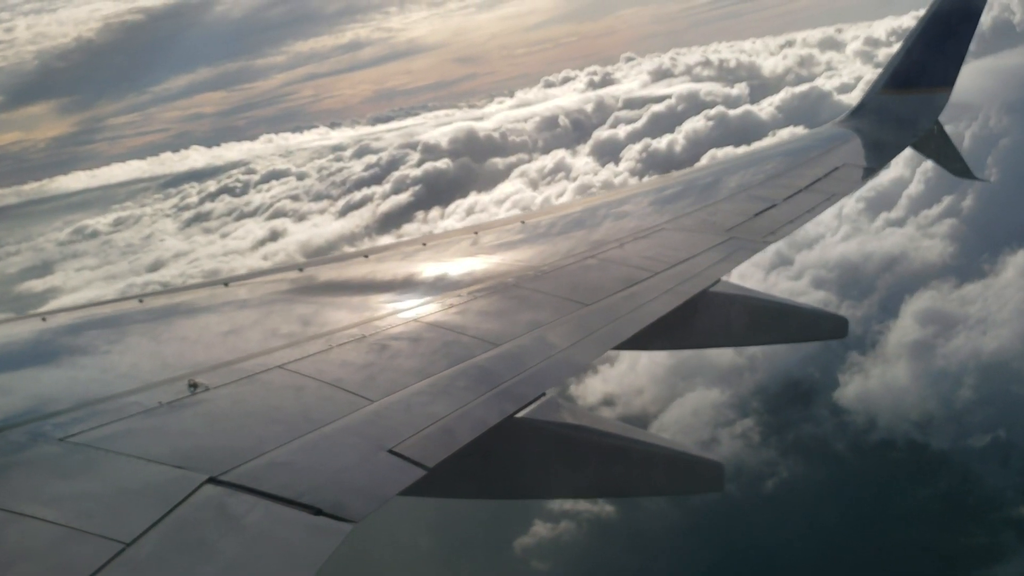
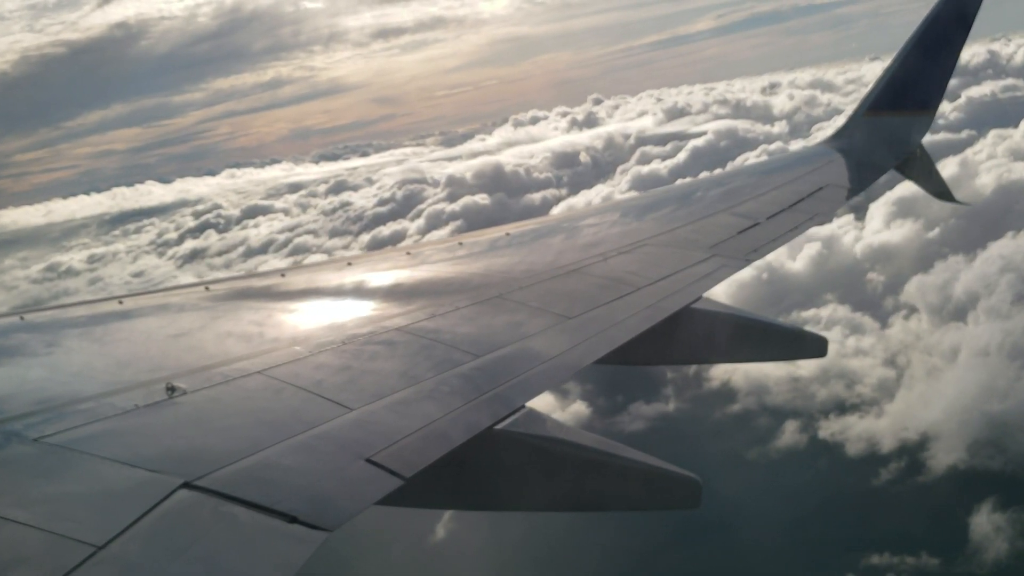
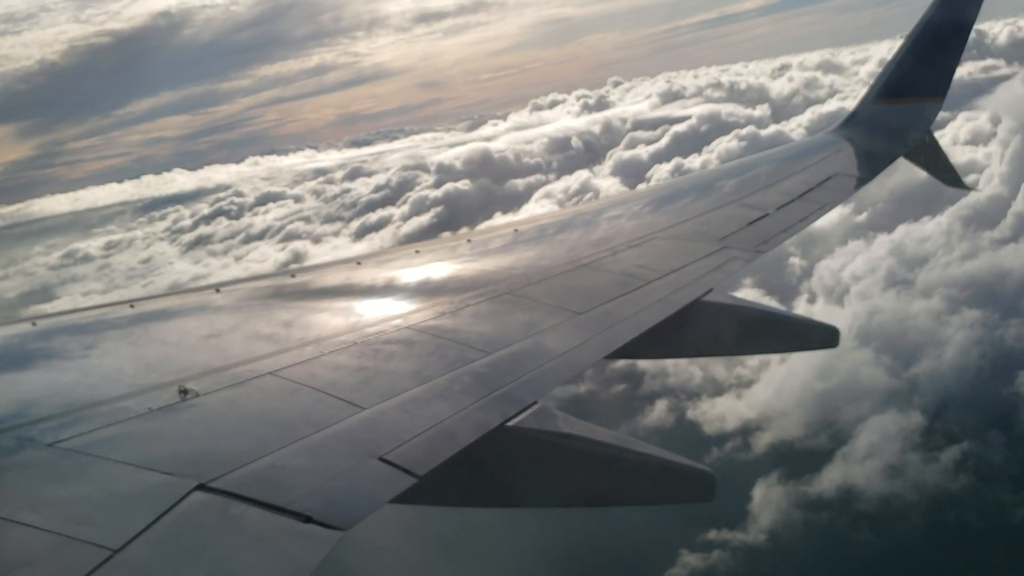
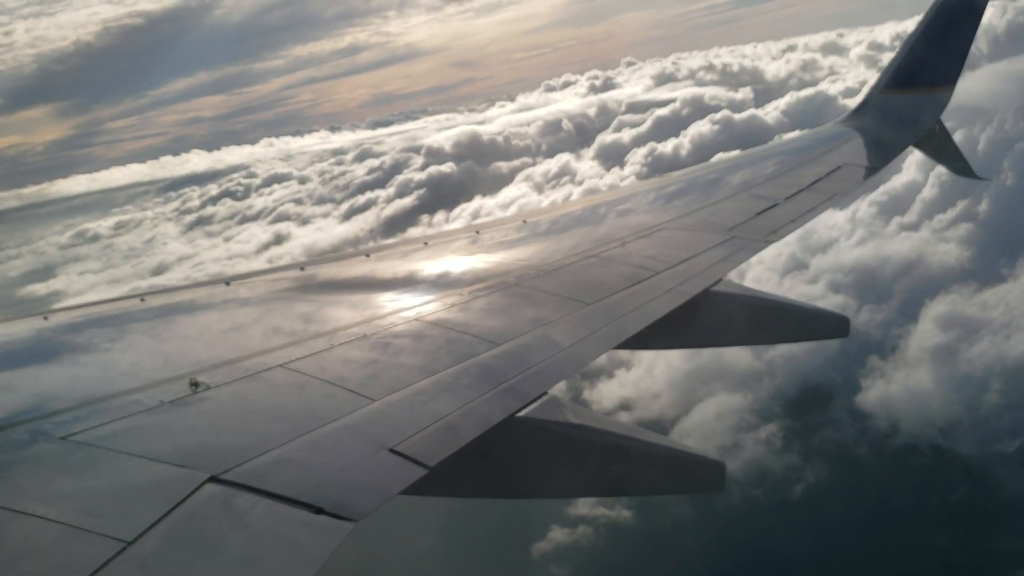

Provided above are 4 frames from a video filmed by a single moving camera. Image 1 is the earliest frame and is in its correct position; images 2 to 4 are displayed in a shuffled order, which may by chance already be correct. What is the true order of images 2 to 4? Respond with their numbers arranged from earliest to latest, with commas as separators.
4, 3, 2
